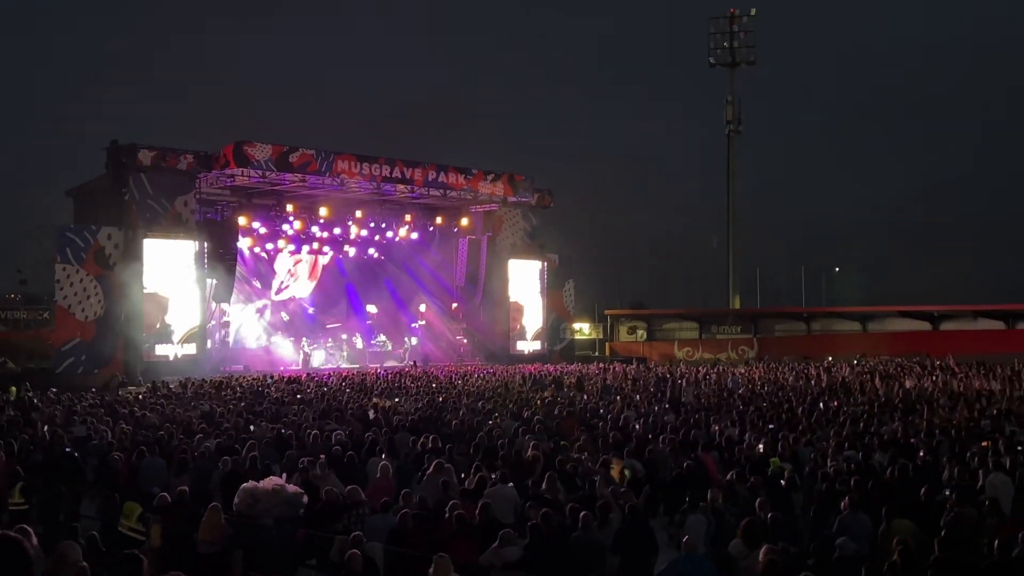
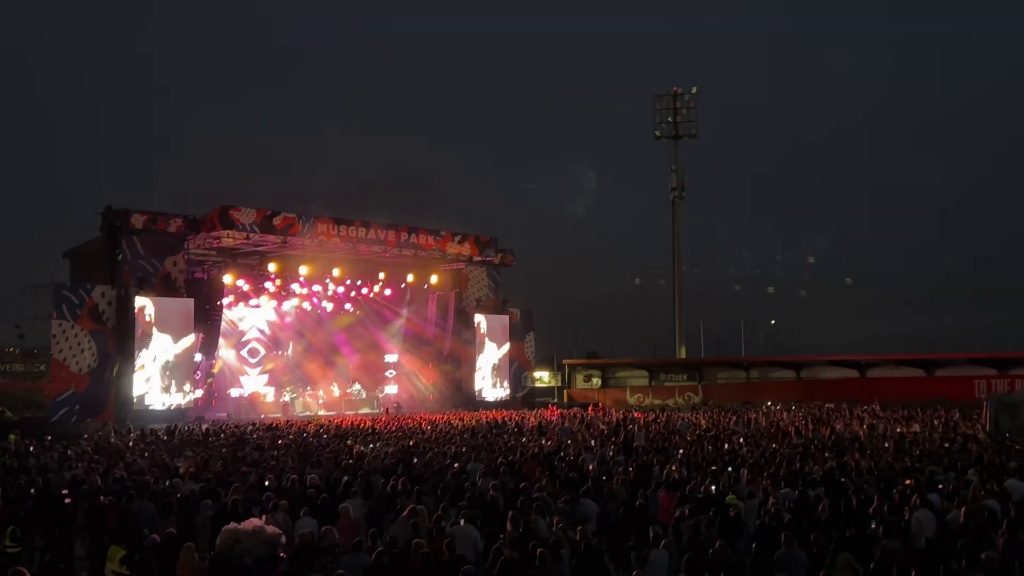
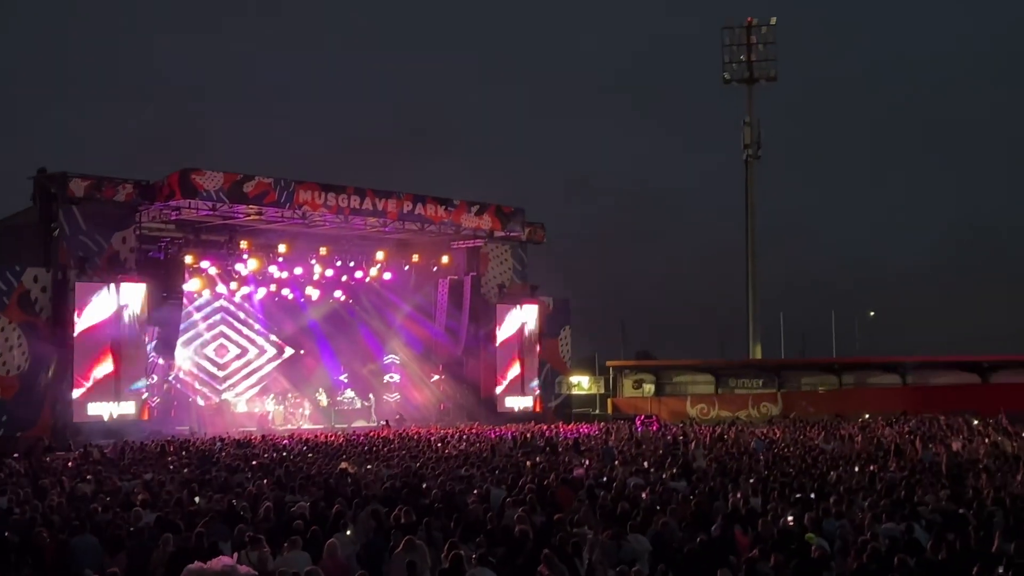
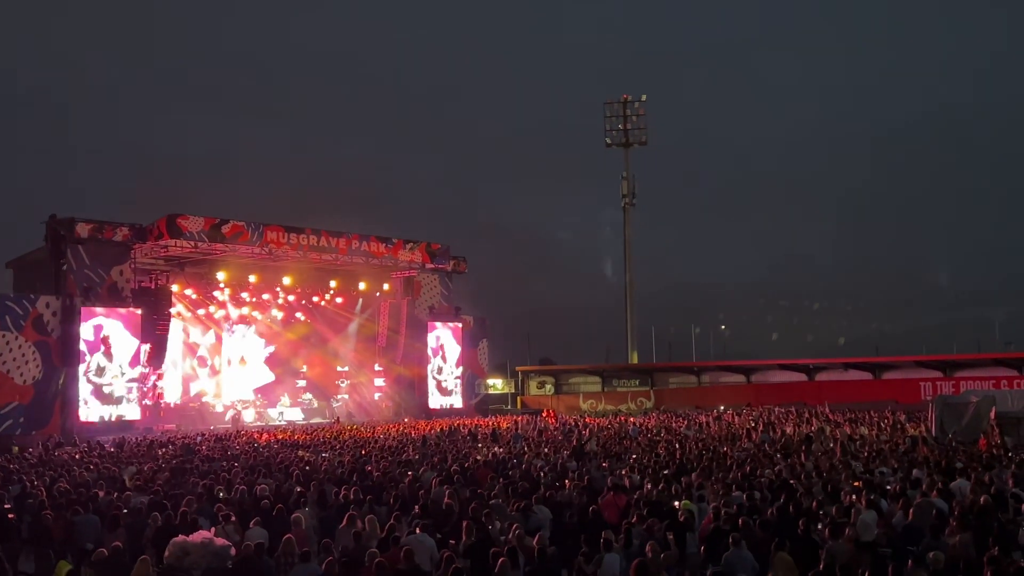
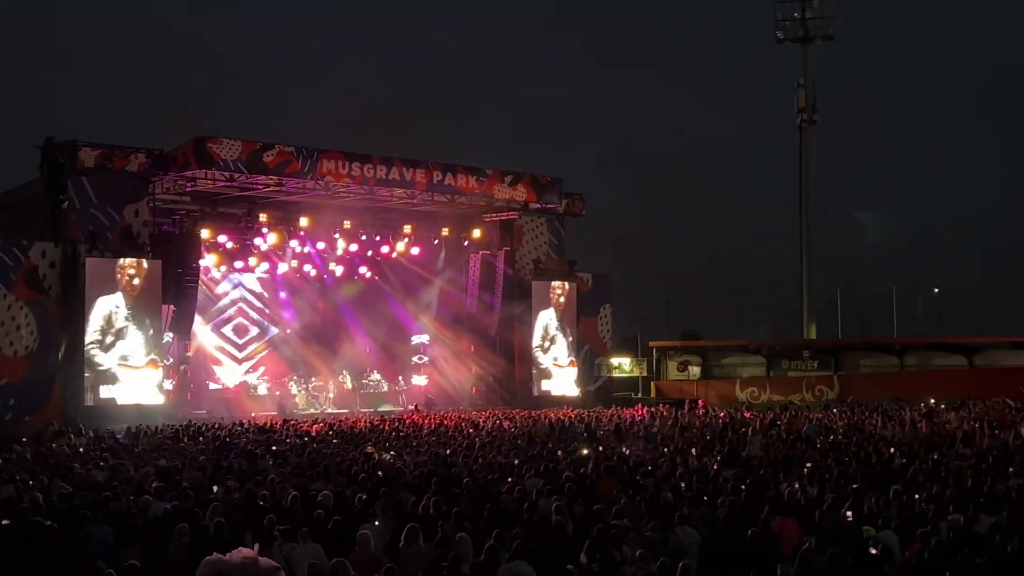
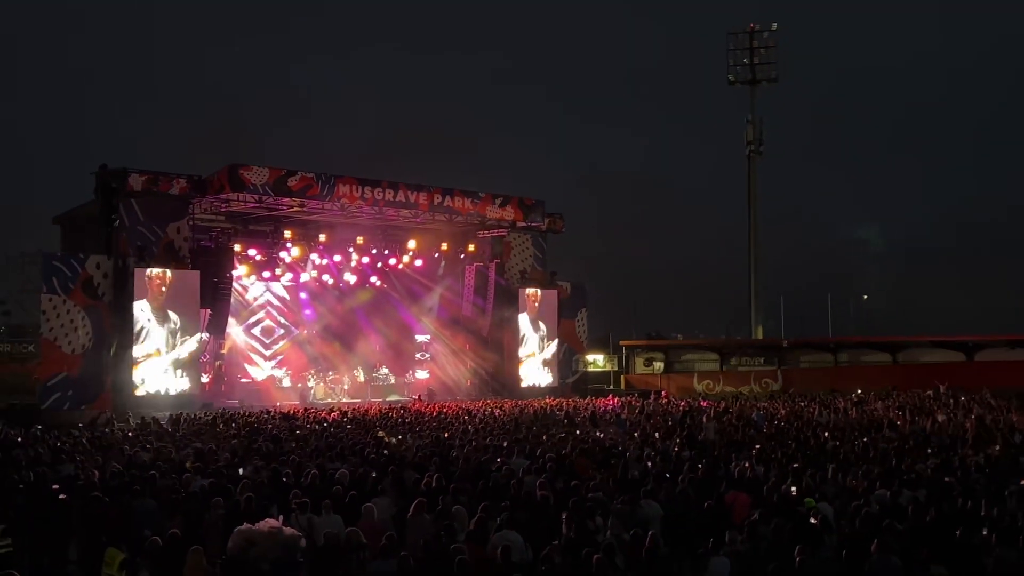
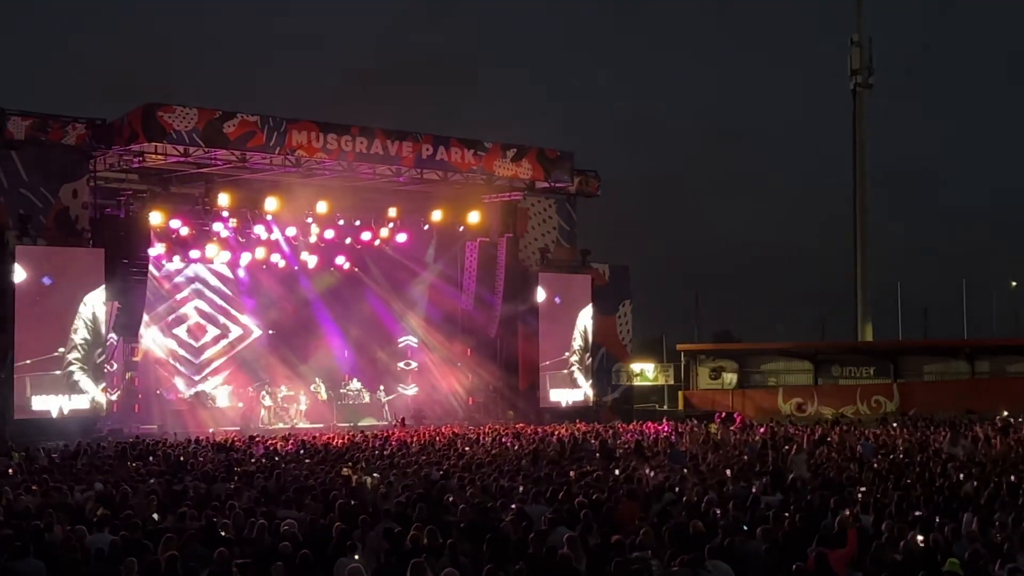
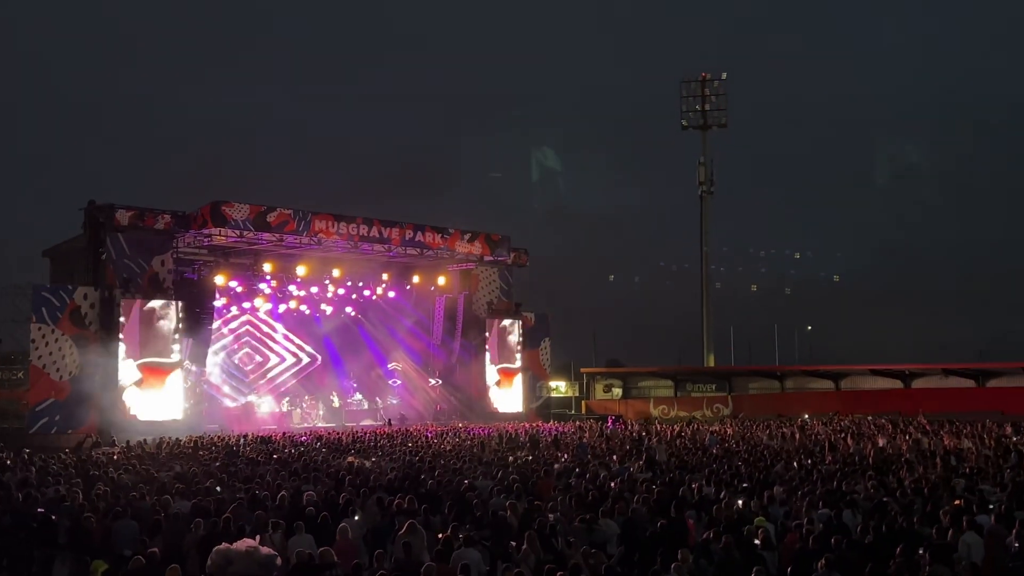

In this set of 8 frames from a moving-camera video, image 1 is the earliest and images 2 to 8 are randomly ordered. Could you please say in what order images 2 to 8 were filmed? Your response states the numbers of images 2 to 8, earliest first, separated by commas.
8, 3, 7, 5, 6, 2, 4
